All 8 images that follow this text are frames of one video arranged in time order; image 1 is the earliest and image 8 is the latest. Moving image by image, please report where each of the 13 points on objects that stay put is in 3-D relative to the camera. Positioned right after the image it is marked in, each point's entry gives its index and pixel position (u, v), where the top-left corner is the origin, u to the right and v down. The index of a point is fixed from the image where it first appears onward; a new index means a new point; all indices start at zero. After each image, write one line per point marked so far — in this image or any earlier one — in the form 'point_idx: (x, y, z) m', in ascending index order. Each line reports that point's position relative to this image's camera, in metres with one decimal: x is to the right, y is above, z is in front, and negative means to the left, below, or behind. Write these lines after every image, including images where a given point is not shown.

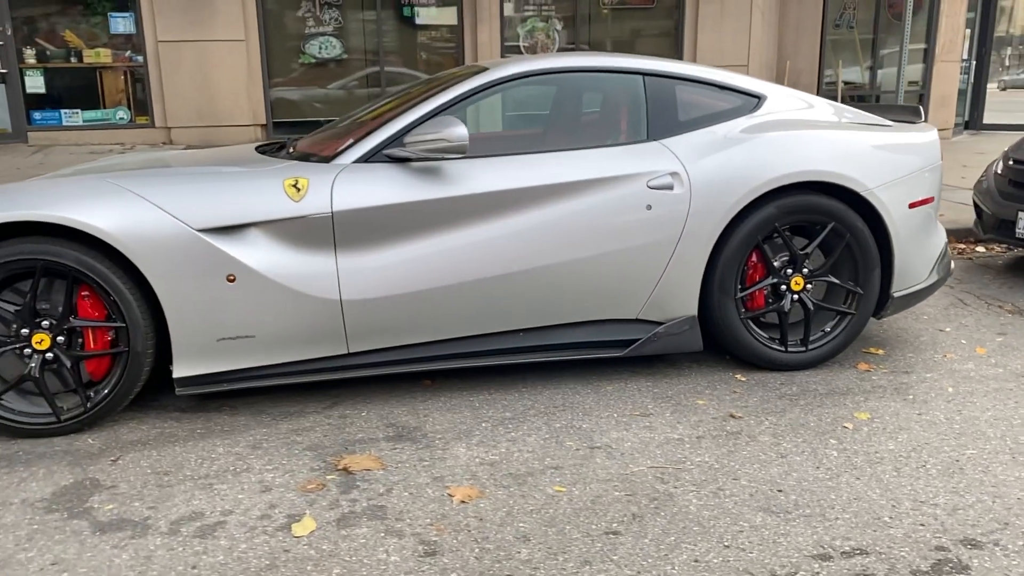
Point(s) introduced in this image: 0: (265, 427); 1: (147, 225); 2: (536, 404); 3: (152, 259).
0: (-1.0, -0.6, +3.5) m
1: (-1.4, +0.2, +3.3) m
2: (+0.1, -0.5, +3.6) m
3: (-1.4, +0.1, +3.3) m
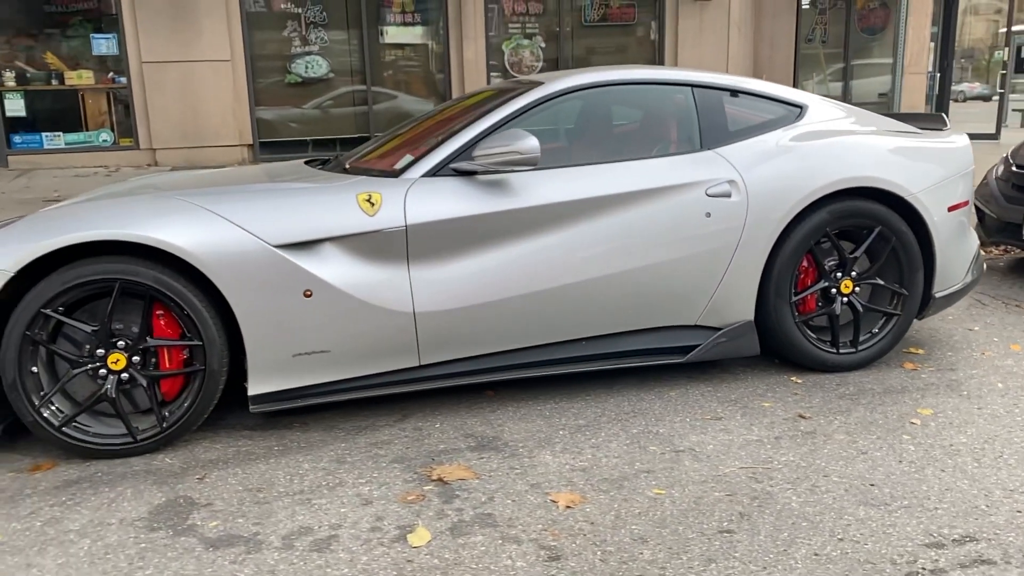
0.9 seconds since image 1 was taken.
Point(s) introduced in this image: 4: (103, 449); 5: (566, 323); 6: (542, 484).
0: (-0.7, -0.6, +3.4) m
1: (-1.1, +0.2, +3.3) m
2: (+0.4, -0.5, +3.7) m
3: (-1.1, 0.0, +3.3) m
4: (-1.6, -0.6, +3.3) m
5: (+0.2, -0.2, +3.8) m
6: (+0.1, -0.7, +3.0) m
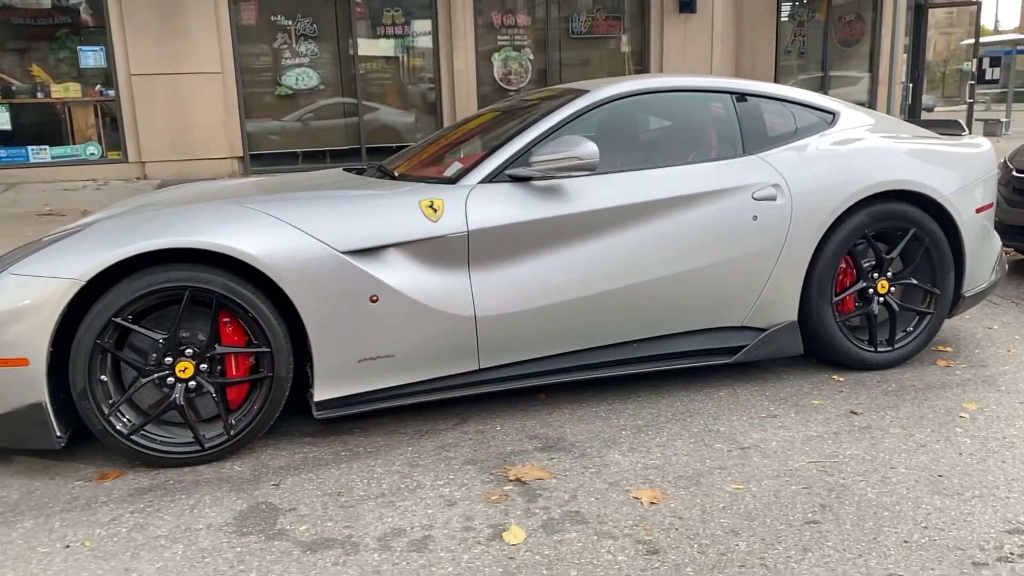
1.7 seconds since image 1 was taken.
0: (-0.4, -0.6, +3.5) m
1: (-0.9, +0.2, +3.3) m
2: (+0.7, -0.5, +3.7) m
3: (-0.8, 0.0, +3.3) m
4: (-1.3, -0.7, +3.3) m
5: (+0.5, -0.2, +3.8) m
6: (+0.4, -0.7, +3.1) m
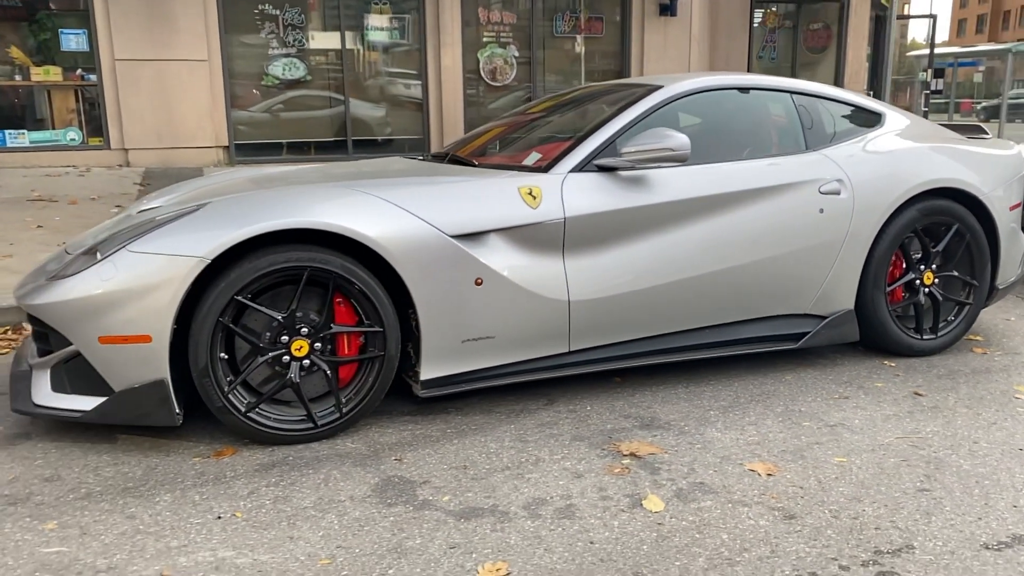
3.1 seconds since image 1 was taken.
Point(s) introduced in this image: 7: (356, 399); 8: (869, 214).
0: (0.0, -0.6, +3.6) m
1: (-0.4, +0.2, +3.4) m
2: (+1.1, -0.5, +3.9) m
3: (-0.4, +0.1, +3.4) m
4: (-0.9, -0.6, +3.3) m
5: (+0.9, -0.1, +4.0) m
6: (+0.8, -0.6, +3.2) m
7: (-0.6, -0.5, +3.4) m
8: (+1.8, +0.4, +4.2) m
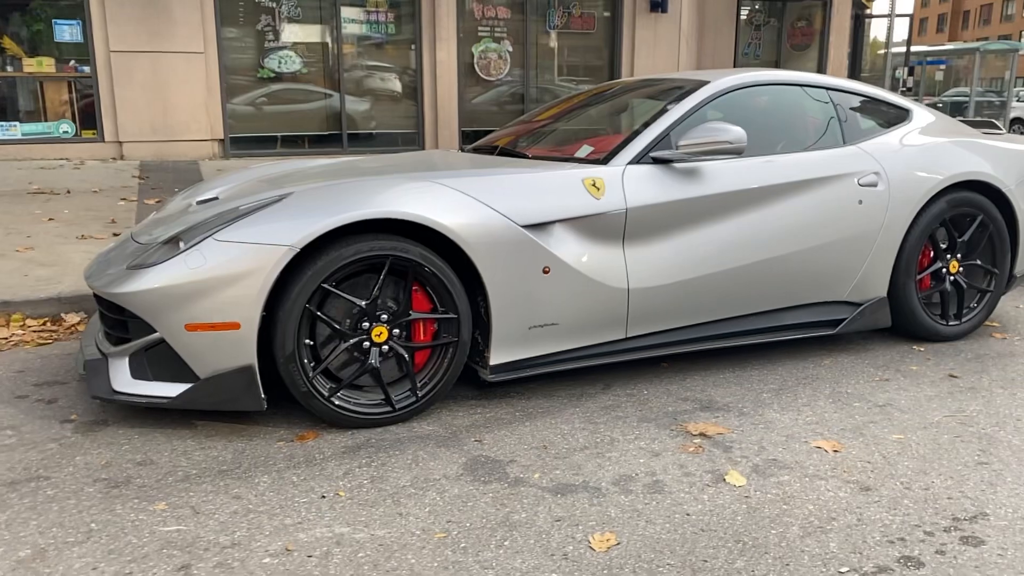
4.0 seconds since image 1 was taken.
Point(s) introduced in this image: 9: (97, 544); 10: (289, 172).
0: (+0.3, -0.5, +3.7) m
1: (-0.1, +0.3, +3.5) m
2: (+1.3, -0.4, +4.1) m
3: (-0.1, +0.1, +3.5) m
4: (-0.6, -0.5, +3.4) m
5: (+1.2, -0.1, +4.2) m
6: (+1.1, -0.6, +3.4) m
7: (-0.3, -0.4, +3.6) m
8: (+2.1, +0.4, +4.4) m
9: (-1.2, -0.8, +2.5) m
10: (-1.2, +0.6, +4.4) m
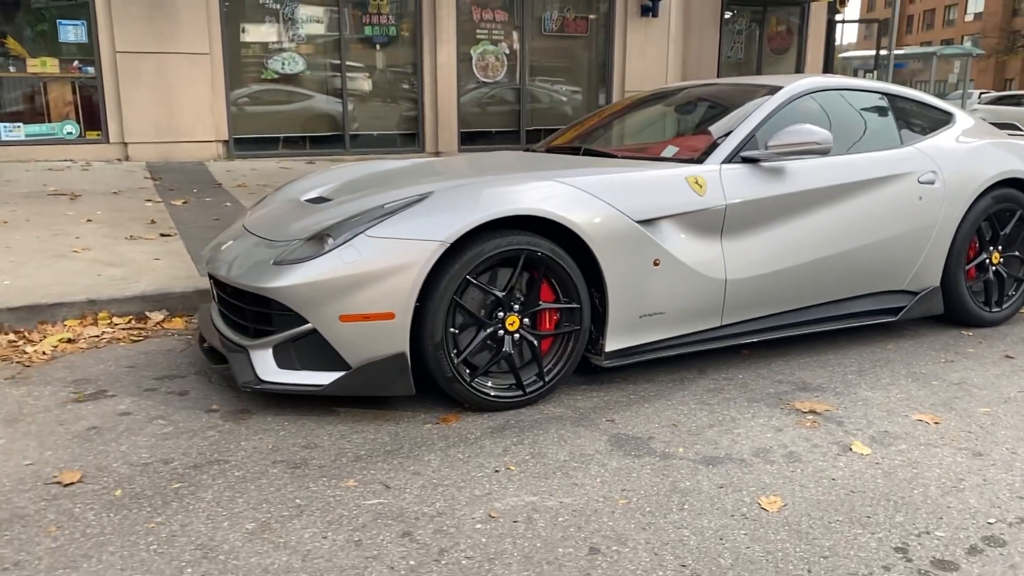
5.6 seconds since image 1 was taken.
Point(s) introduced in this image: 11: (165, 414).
0: (+0.8, -0.5, +4.0) m
1: (+0.4, +0.3, +3.8) m
2: (+1.8, -0.4, +4.4) m
3: (+0.4, +0.2, +3.8) m
4: (-0.1, -0.5, +3.7) m
5: (+1.6, 0.0, +4.5) m
6: (+1.7, -0.5, +3.7) m
7: (+0.2, -0.4, +3.8) m
8: (+2.5, +0.5, +4.8) m
9: (-0.6, -0.7, +2.7) m
10: (-0.7, +0.6, +4.6) m
11: (-1.5, -0.5, +3.6) m
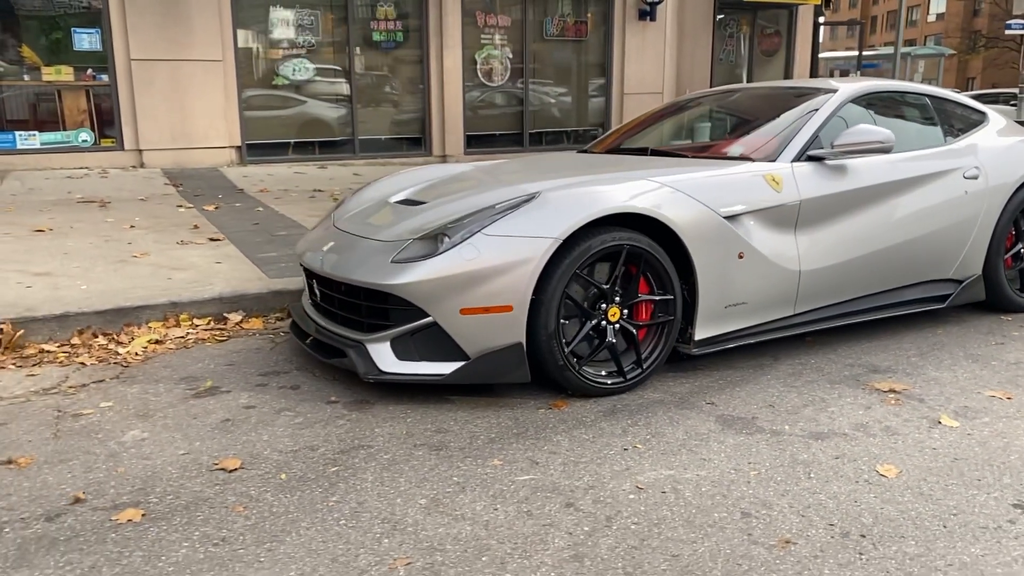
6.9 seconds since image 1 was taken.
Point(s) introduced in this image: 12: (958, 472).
0: (+1.3, -0.4, +4.3) m
1: (+0.9, +0.4, +4.0) m
2: (+2.3, -0.3, +4.8) m
3: (+0.9, +0.2, +4.0) m
4: (+0.4, -0.5, +3.9) m
5: (+2.1, +0.1, +4.8) m
6: (+2.2, -0.5, +4.0) m
7: (+0.7, -0.3, +4.1) m
8: (+3.0, +0.6, +5.1) m
9: (-0.1, -0.7, +3.0) m
10: (-0.3, +0.6, +4.8) m
11: (-1.0, -0.5, +3.8) m
12: (+1.6, -0.7, +3.1) m
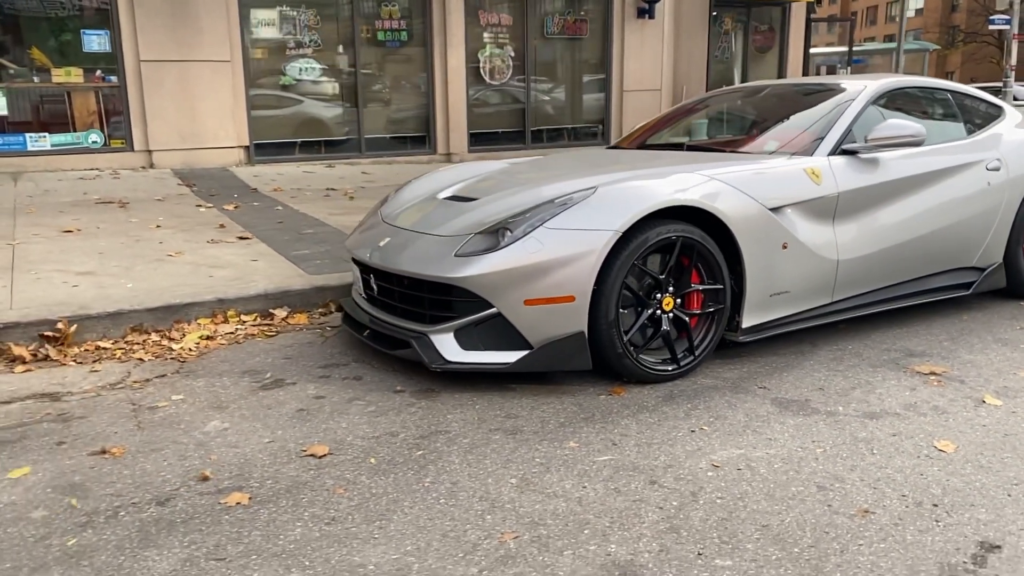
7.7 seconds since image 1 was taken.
0: (+1.6, -0.4, +4.4) m
1: (+1.1, +0.4, +4.2) m
2: (+2.6, -0.2, +5.0) m
3: (+1.2, +0.3, +4.2) m
4: (+0.7, -0.4, +4.1) m
5: (+2.4, +0.1, +5.0) m
6: (+2.4, -0.4, +4.2) m
7: (+0.9, -0.3, +4.2) m
8: (+3.2, +0.6, +5.4) m
9: (+0.2, -0.7, +3.1) m
10: (0.0, +0.7, +5.0) m
11: (-0.7, -0.5, +4.0) m
12: (+1.9, -0.6, +3.3) m
